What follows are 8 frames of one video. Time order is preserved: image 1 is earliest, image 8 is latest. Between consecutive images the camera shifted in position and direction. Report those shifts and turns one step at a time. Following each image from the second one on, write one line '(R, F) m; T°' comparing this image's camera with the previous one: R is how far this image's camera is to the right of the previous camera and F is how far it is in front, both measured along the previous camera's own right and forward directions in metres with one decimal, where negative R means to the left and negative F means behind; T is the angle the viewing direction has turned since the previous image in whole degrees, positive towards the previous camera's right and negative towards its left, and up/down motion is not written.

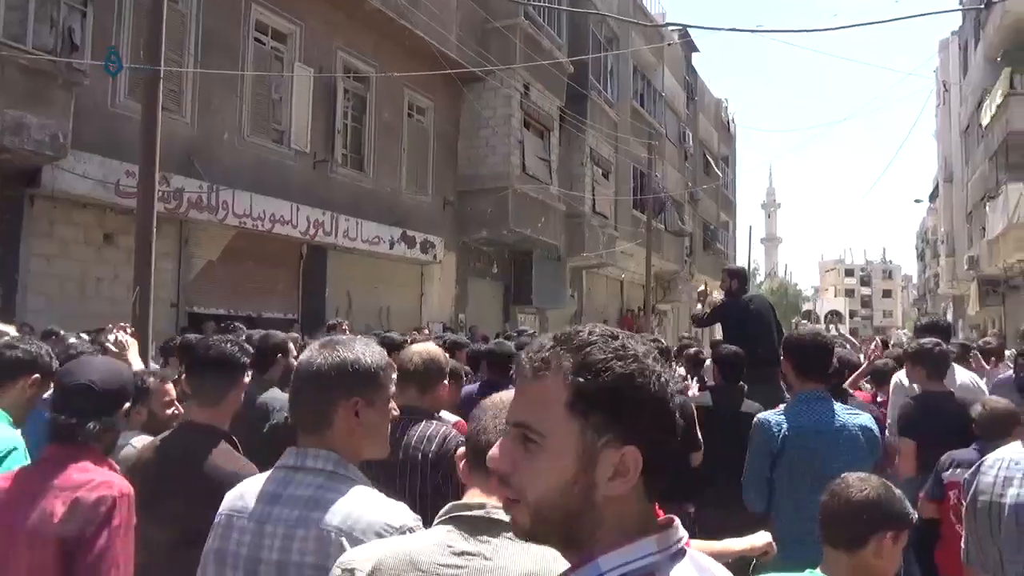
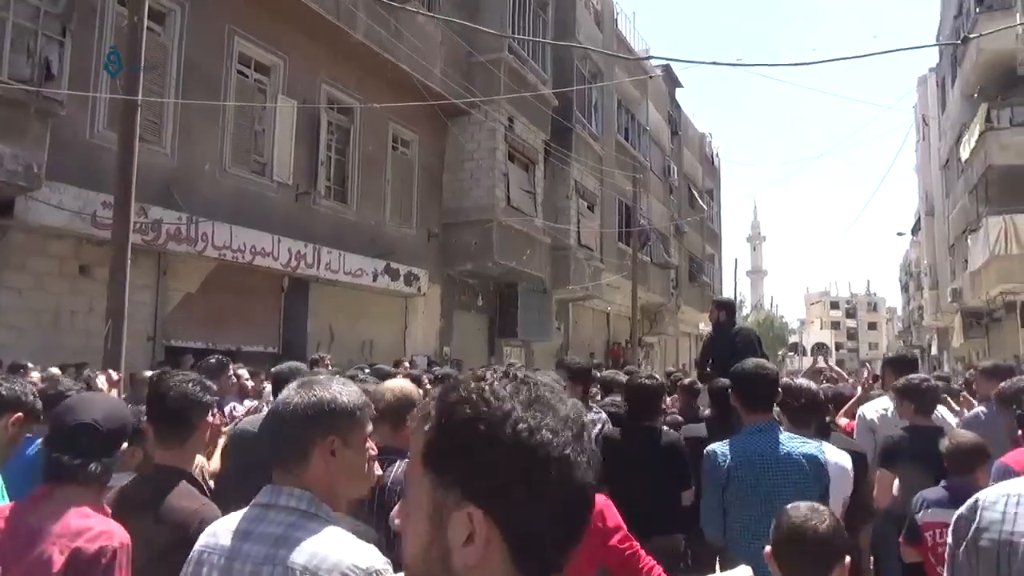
(+0.1, +0.1) m; +1°
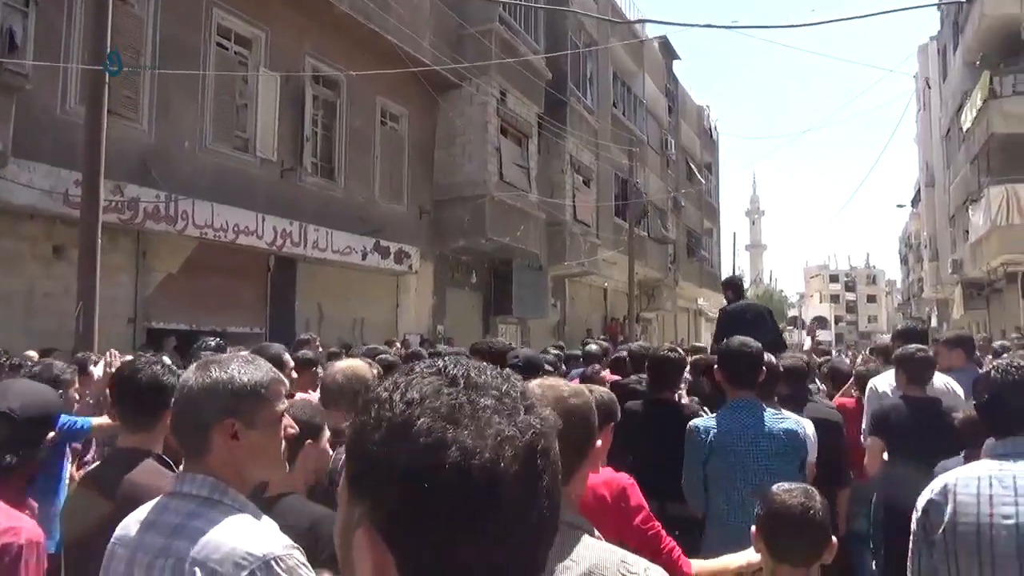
(+0.1, +0.3) m; 0°
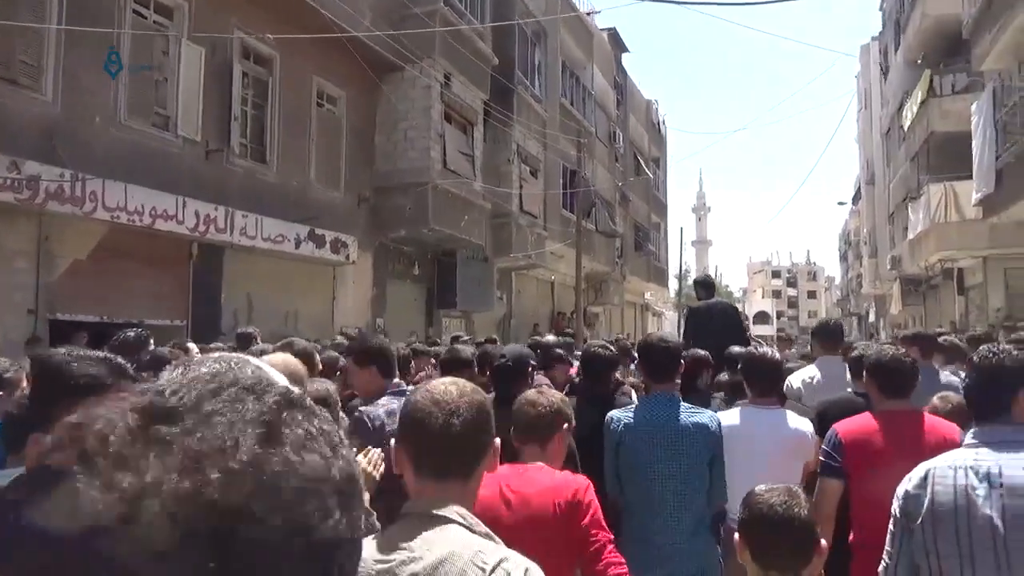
(+0.1, +0.5) m; +4°
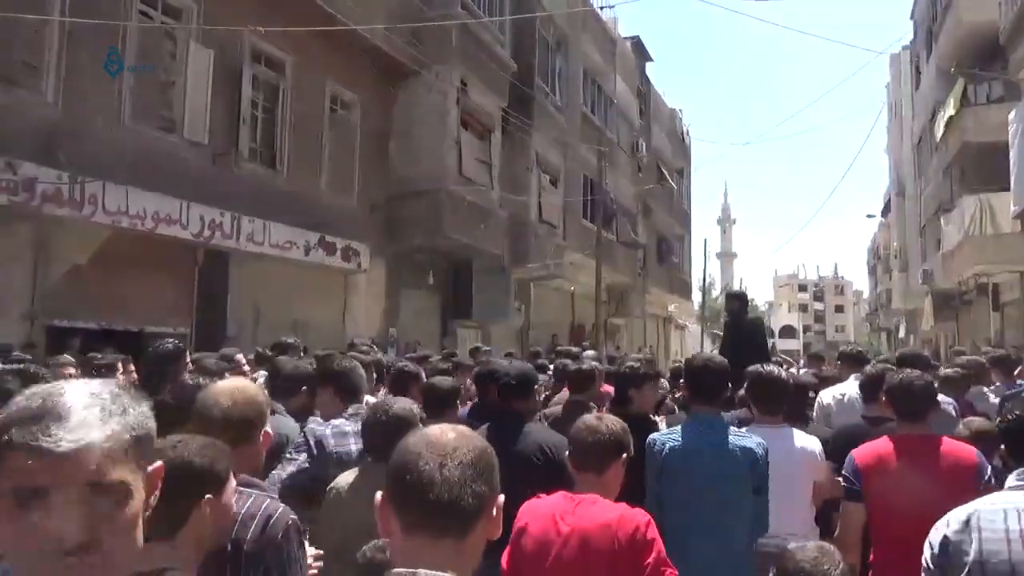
(+0.1, +0.4) m; -2°
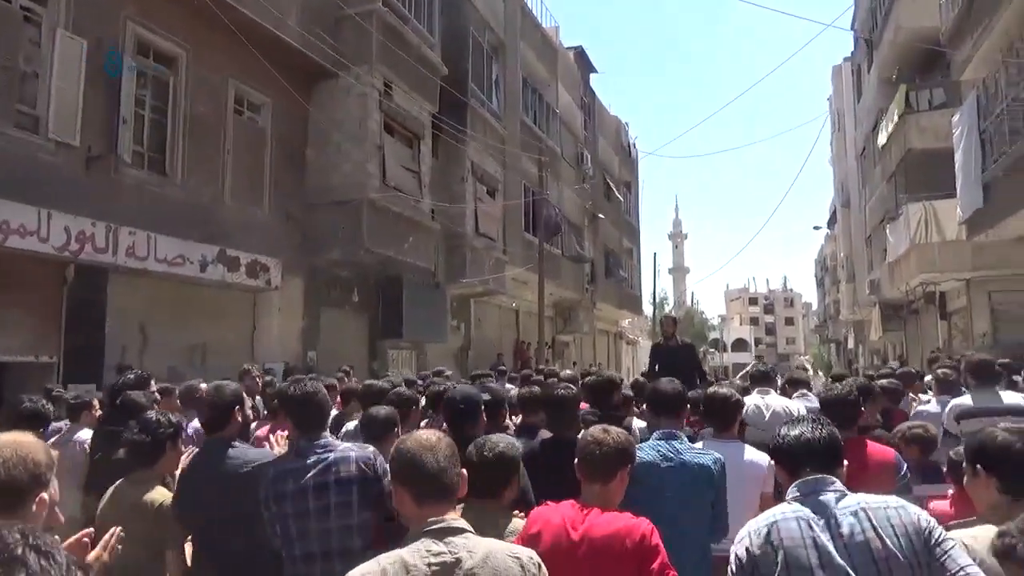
(+0.5, +1.0) m; +3°
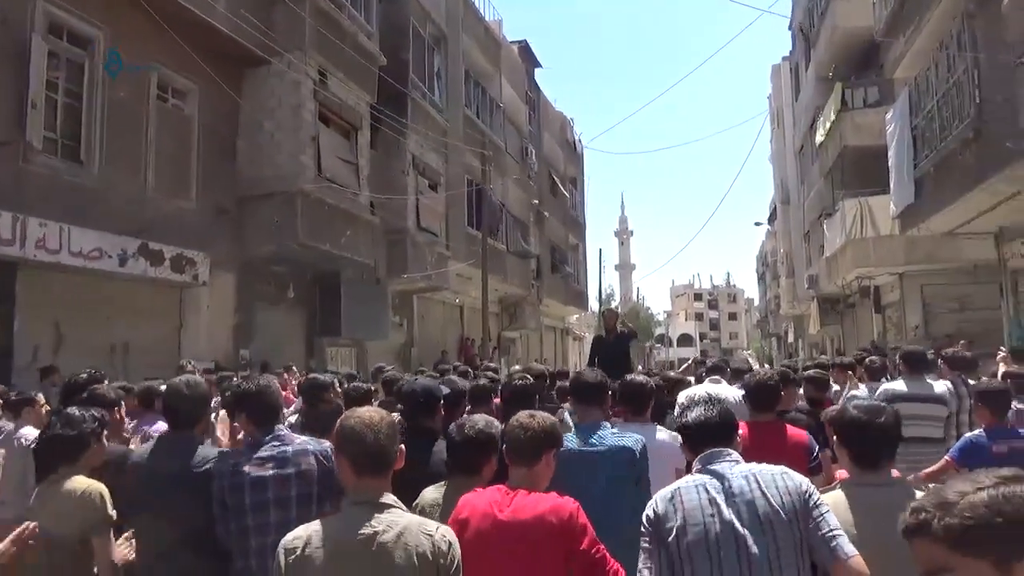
(+0.1, +0.2) m; +4°
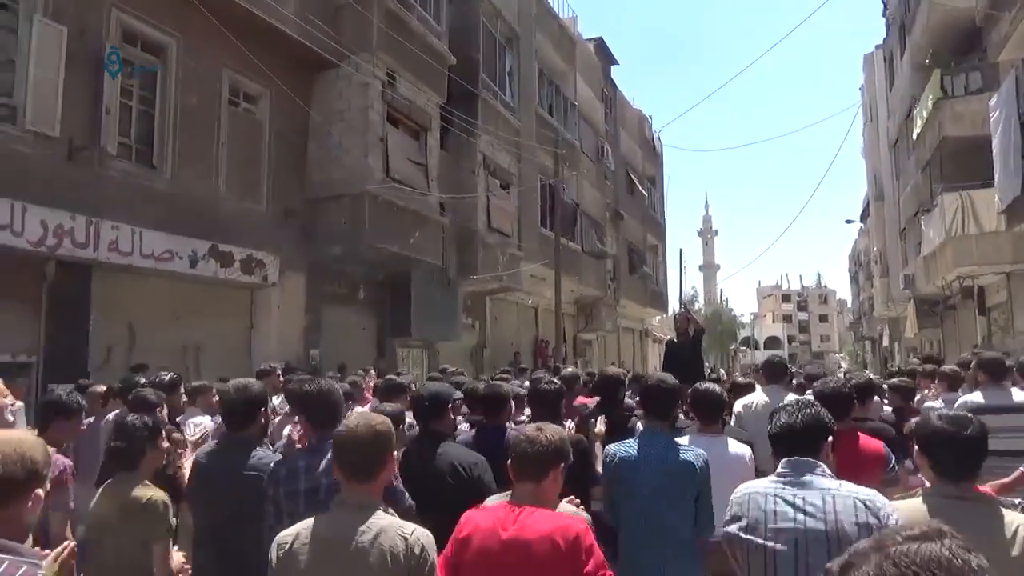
(+0.2, +0.3) m; -6°
